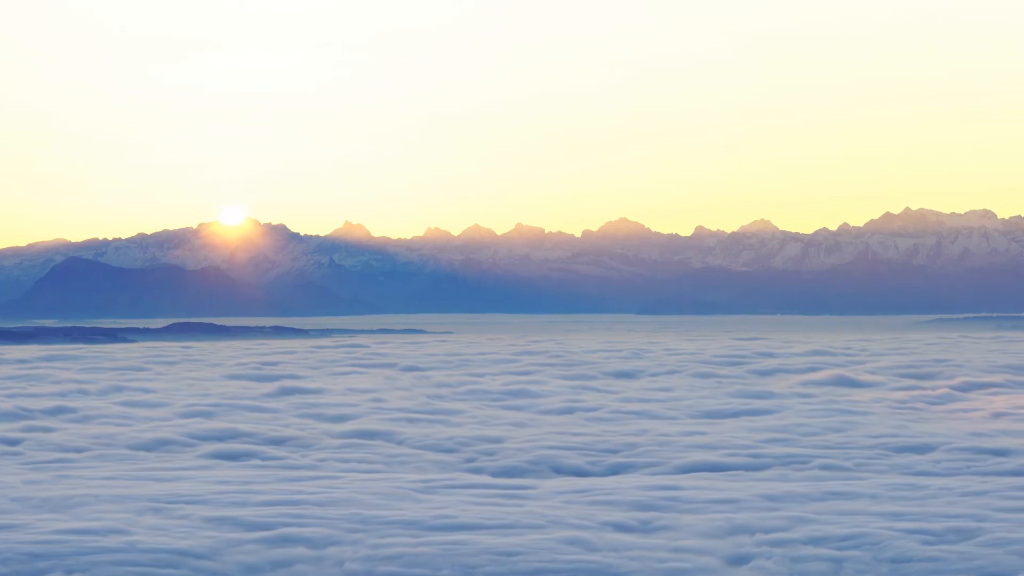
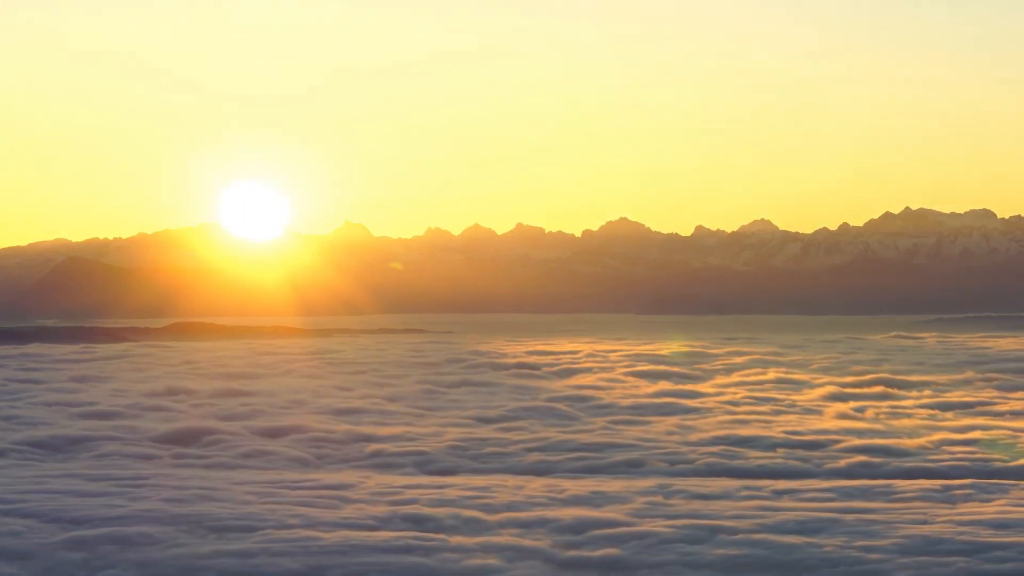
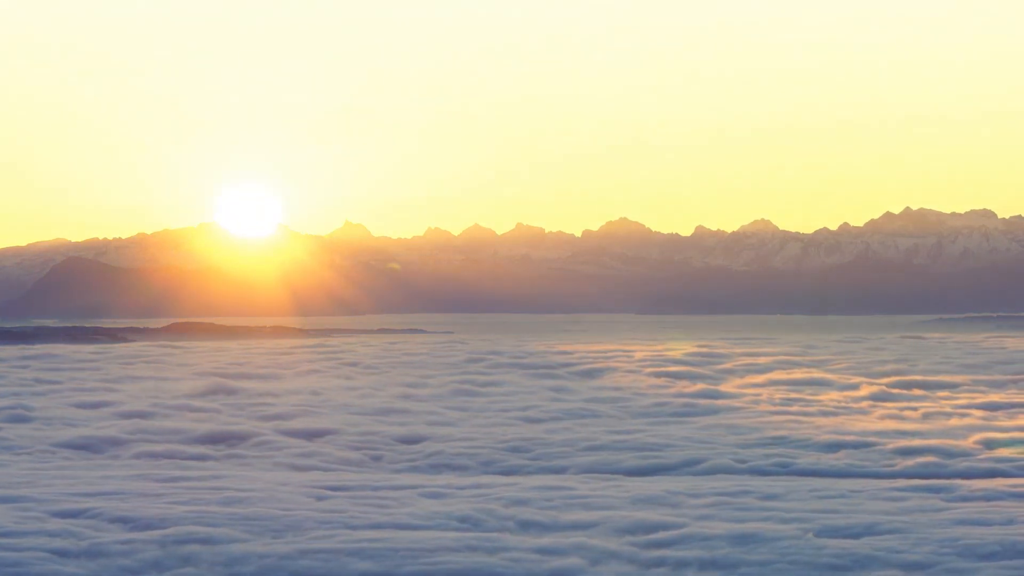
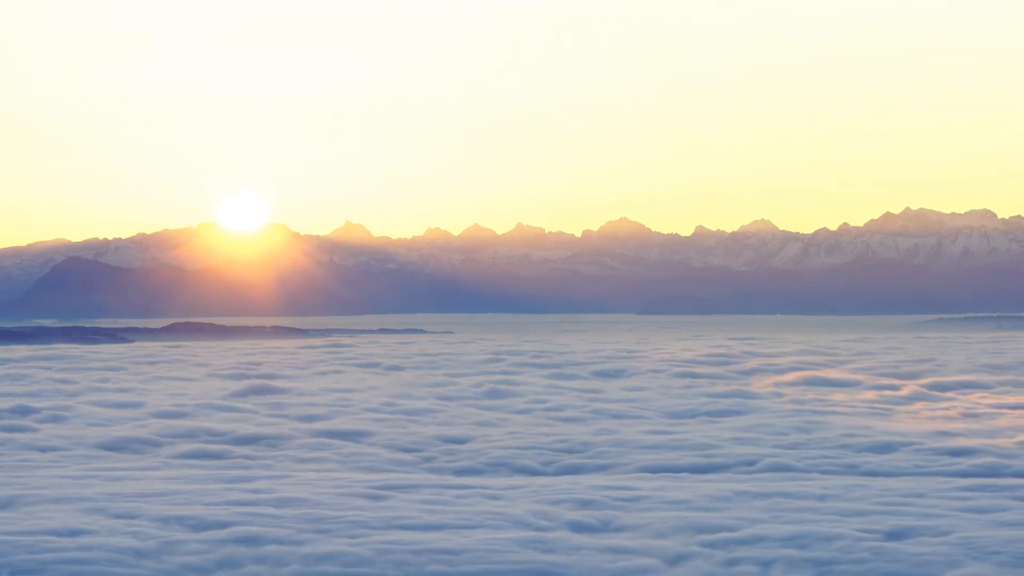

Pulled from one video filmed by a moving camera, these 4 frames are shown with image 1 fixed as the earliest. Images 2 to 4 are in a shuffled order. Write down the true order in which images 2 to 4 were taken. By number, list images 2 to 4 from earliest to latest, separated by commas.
4, 3, 2
